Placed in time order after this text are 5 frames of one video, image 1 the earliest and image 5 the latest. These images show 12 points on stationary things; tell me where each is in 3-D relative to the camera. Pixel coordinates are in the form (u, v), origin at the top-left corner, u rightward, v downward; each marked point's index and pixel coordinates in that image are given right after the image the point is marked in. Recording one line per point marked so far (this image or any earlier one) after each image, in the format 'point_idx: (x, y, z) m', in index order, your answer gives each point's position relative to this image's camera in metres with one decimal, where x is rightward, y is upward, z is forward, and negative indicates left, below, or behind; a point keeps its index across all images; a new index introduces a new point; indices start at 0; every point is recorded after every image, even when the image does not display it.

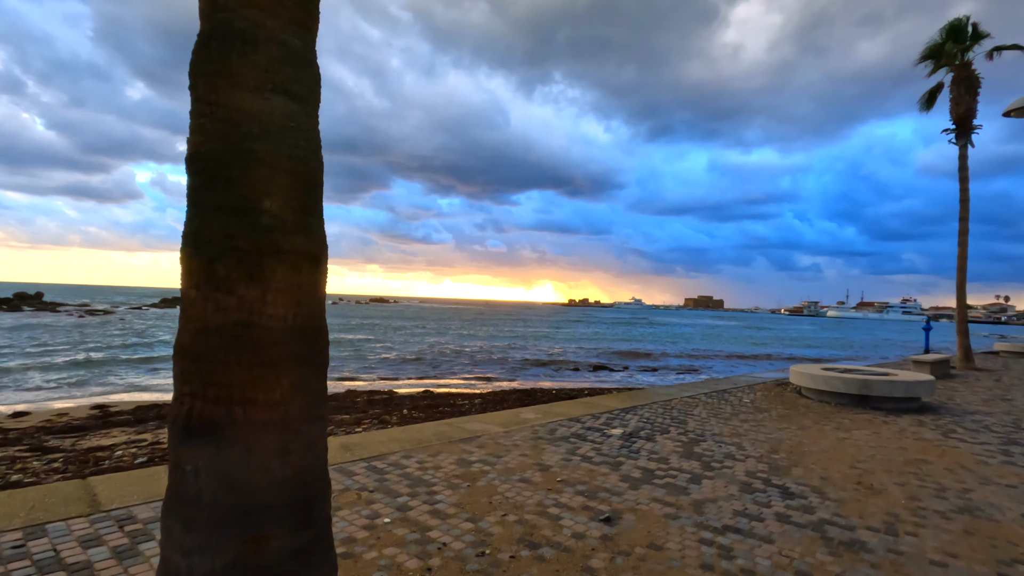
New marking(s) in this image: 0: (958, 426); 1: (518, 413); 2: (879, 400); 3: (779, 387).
0: (+6.5, -2.0, +7.8) m
1: (+0.1, -1.8, +7.7) m
2: (+6.2, -1.9, +9.1) m
3: (+5.4, -2.0, +10.8) m
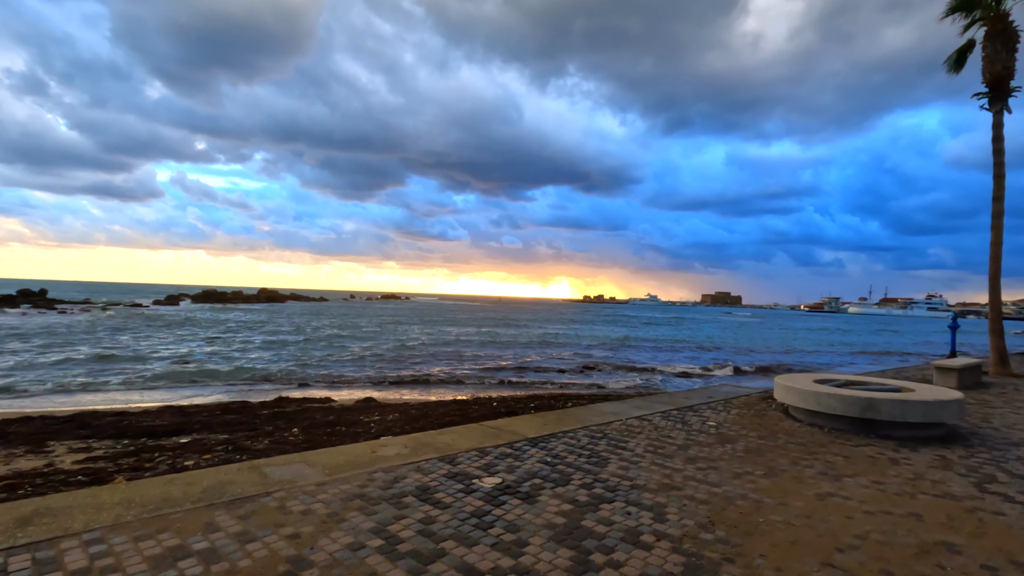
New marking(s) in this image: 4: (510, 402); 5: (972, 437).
0: (+5.0, -1.9, +5.5) m
1: (-1.4, -1.7, +5.6) m
2: (+4.8, -1.8, +6.8) m
3: (+4.0, -1.9, +8.6) m
4: (-0.1, -2.5, +11.5) m
5: (+6.0, -1.9, +7.0) m
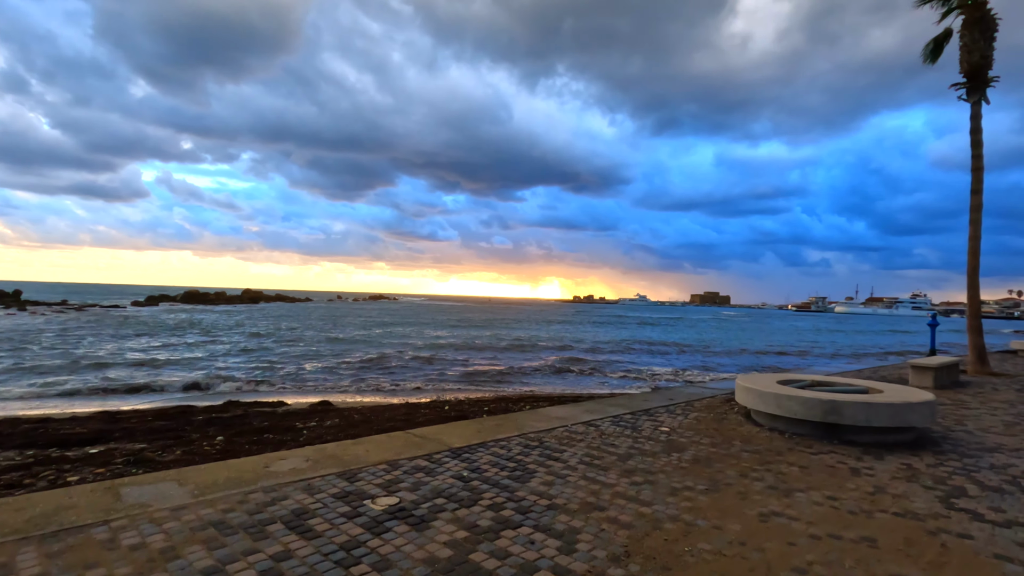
0: (+4.2, -1.8, +5.0) m
1: (-2.2, -1.6, +4.9) m
2: (+4.0, -1.7, +6.2) m
3: (+3.2, -1.8, +8.0) m
4: (-1.0, -2.4, +10.8) m
5: (+5.2, -1.8, +6.4) m
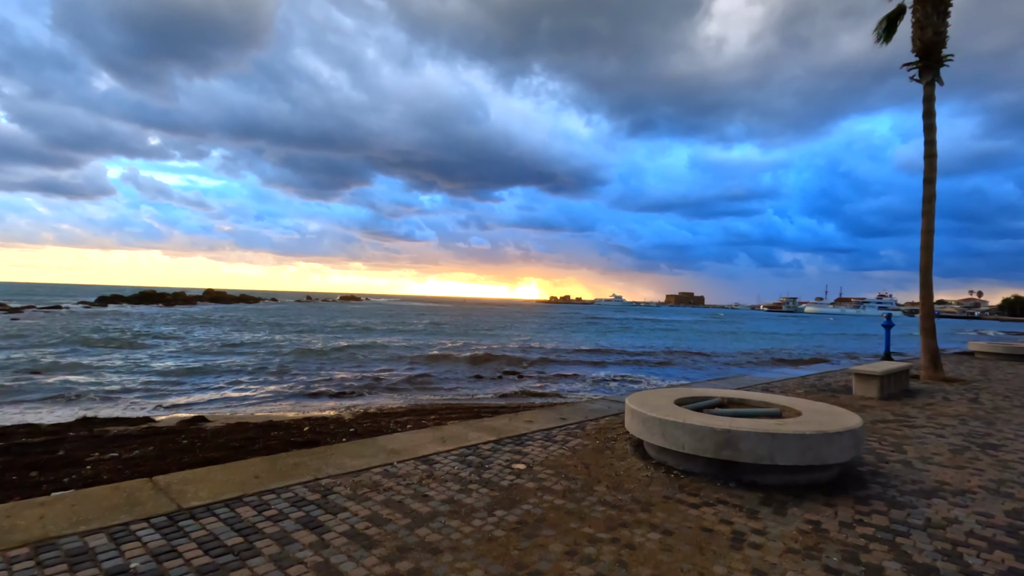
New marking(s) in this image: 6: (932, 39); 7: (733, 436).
0: (+2.5, -1.7, +3.5) m
1: (-4.0, -1.6, +3.2) m
2: (+2.1, -1.6, +4.7) m
3: (+1.3, -1.7, +6.5) m
4: (-3.0, -2.3, +9.1) m
5: (+3.3, -1.8, +5.0) m
6: (+9.9, +5.9, +12.6) m
7: (+1.9, -1.3, +4.7) m
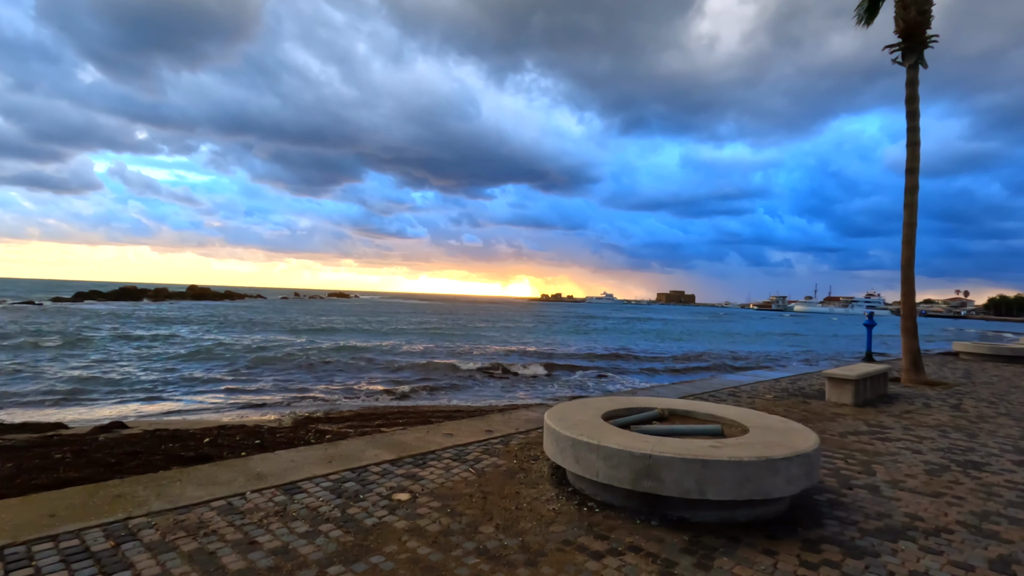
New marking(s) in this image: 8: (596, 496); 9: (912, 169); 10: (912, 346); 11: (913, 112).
0: (+1.6, -1.7, +2.6) m
1: (-4.9, -1.5, +2.2) m
2: (+1.2, -1.5, +3.8) m
3: (+0.3, -1.6, +5.5) m
4: (-4.0, -2.2, +8.1) m
5: (+2.4, -1.7, +4.1) m
6: (+8.9, +5.9, +11.8) m
7: (+1.0, -1.2, +3.7) m
8: (+0.7, -1.6, +4.2) m
9: (+8.5, +2.6, +11.4) m
10: (+8.8, -1.3, +11.6) m
11: (+9.0, +4.0, +12.0) m
